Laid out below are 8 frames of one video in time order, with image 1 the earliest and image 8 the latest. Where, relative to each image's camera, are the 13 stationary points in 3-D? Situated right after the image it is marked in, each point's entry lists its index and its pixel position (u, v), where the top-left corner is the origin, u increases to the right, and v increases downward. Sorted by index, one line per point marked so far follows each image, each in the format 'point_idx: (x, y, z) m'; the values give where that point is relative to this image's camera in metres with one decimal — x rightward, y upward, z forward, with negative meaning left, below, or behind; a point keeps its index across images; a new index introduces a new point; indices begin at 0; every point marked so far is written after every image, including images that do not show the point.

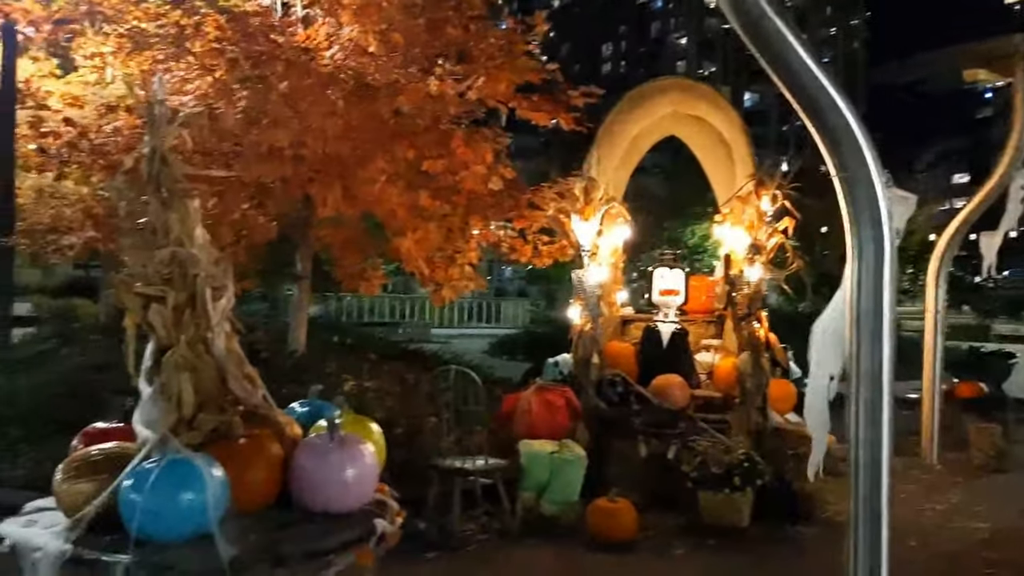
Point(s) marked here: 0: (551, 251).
0: (+0.5, +0.5, +9.5) m
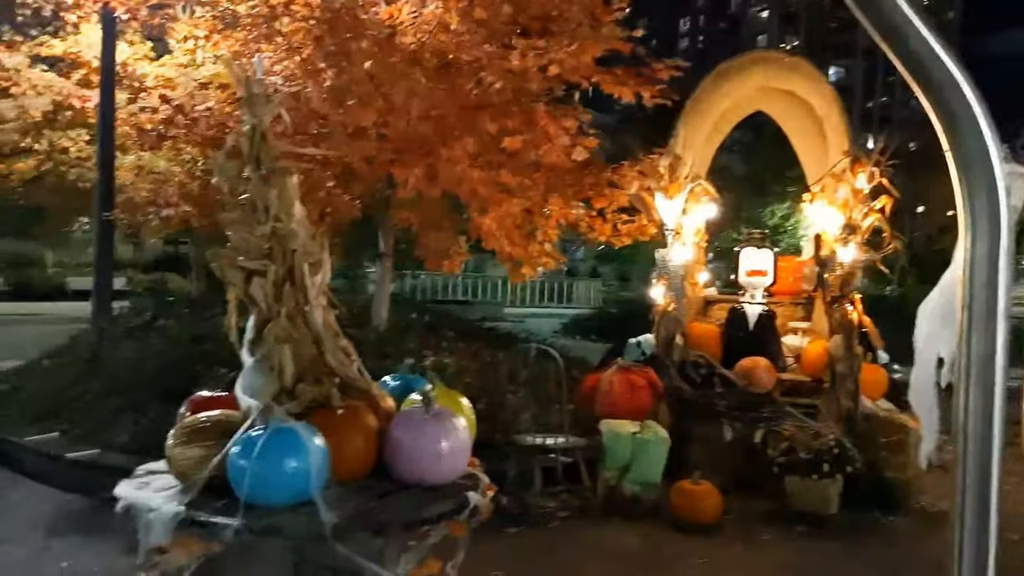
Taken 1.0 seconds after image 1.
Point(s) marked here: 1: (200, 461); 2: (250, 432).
0: (+1.4, +0.7, +9.4) m
1: (-1.2, -0.7, +3.1) m
2: (-1.0, -0.6, +3.1) m
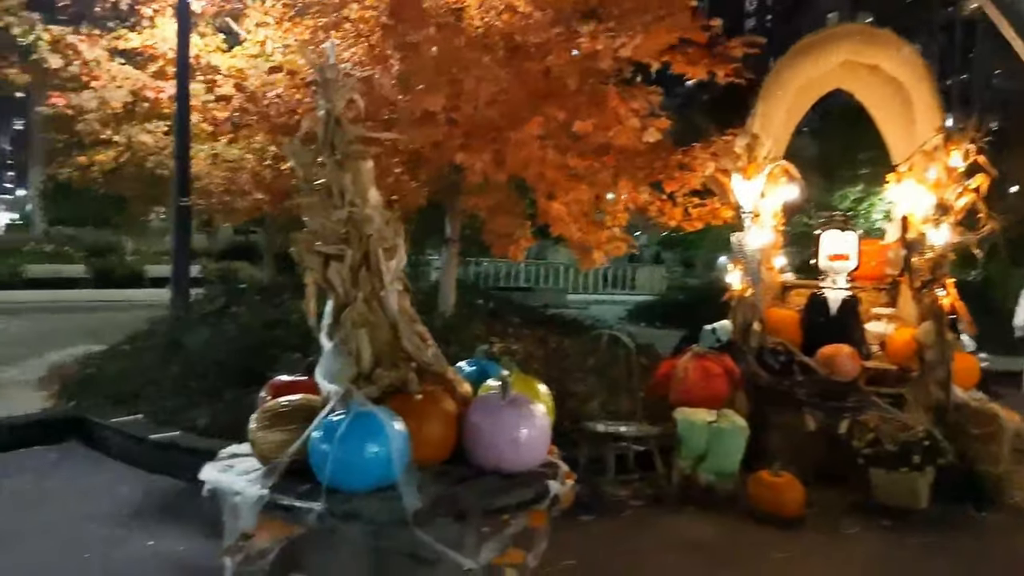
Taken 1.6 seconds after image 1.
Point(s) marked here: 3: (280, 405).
0: (+2.2, +0.9, +9.2) m
1: (-0.9, -0.6, +3.2) m
2: (-0.7, -0.5, +3.1) m
3: (-1.0, -0.5, +3.3) m
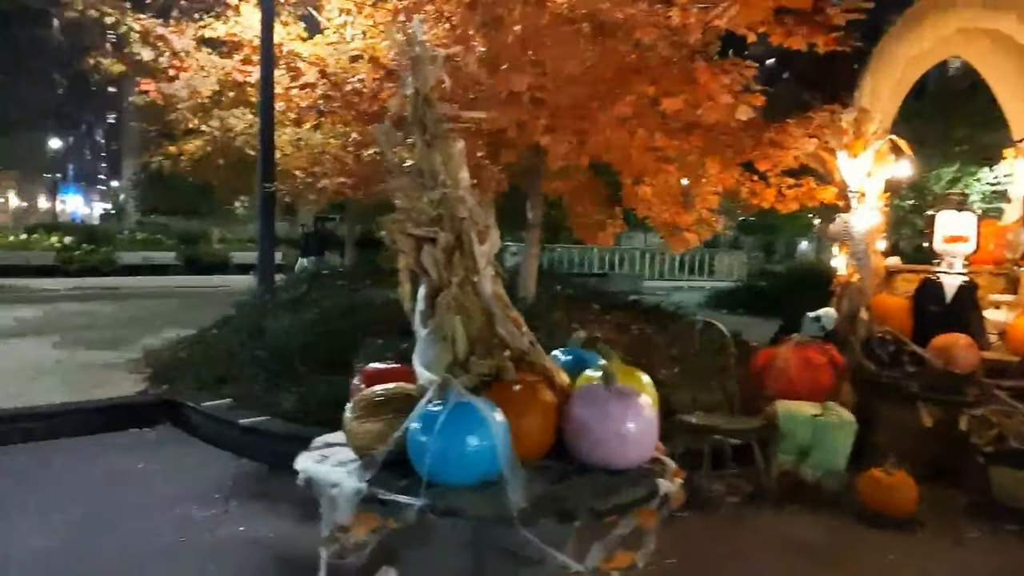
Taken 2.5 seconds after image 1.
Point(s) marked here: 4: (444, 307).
0: (+3.1, +1.0, +8.7) m
1: (-0.5, -0.6, +3.0) m
2: (-0.3, -0.4, +2.9) m
3: (-0.5, -0.4, +3.2) m
4: (-0.3, -0.1, +3.5) m
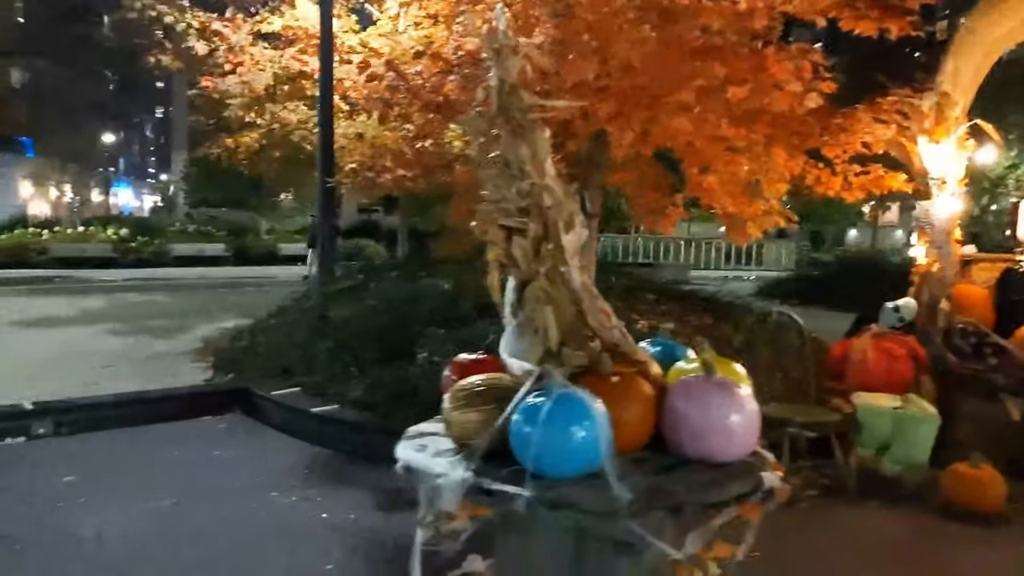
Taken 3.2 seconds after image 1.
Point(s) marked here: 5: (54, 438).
0: (+3.8, +1.1, +8.5) m
1: (-0.1, -0.5, +3.0) m
2: (+0.1, -0.4, +2.9) m
3: (-0.2, -0.4, +3.2) m
4: (+0.1, 0.0, +3.5) m
5: (-3.8, -1.2, +6.5) m
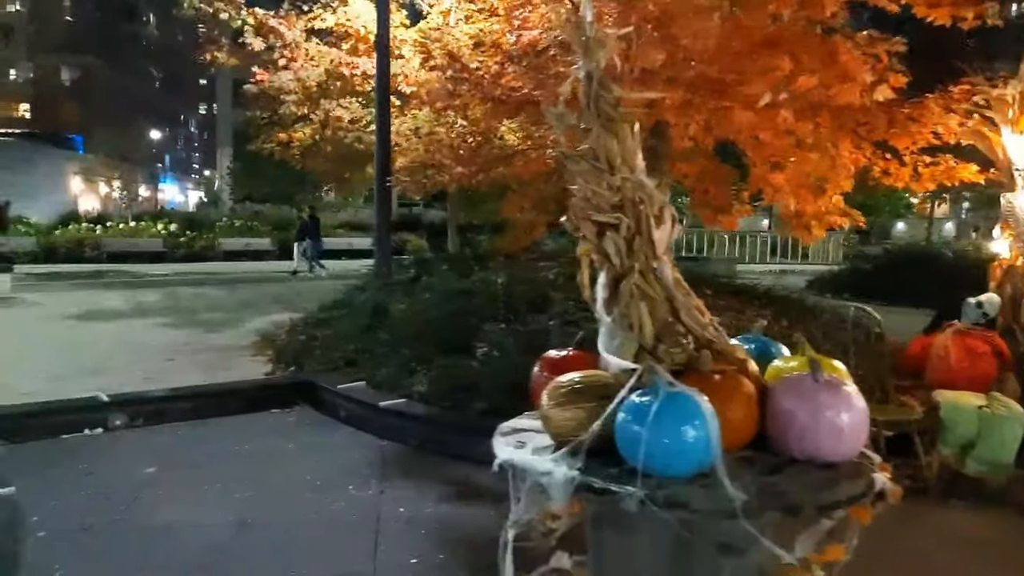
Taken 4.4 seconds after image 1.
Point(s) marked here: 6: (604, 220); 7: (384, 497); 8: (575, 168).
0: (+4.4, +1.2, +8.3) m
1: (+0.3, -0.5, +3.0) m
2: (+0.5, -0.4, +2.9) m
3: (+0.2, -0.4, +3.1) m
4: (+0.5, 0.0, +3.5) m
5: (-3.2, -1.2, +6.7) m
6: (+0.4, +0.3, +3.5) m
7: (-0.8, -1.4, +5.2) m
8: (+0.3, +0.5, +3.5) m
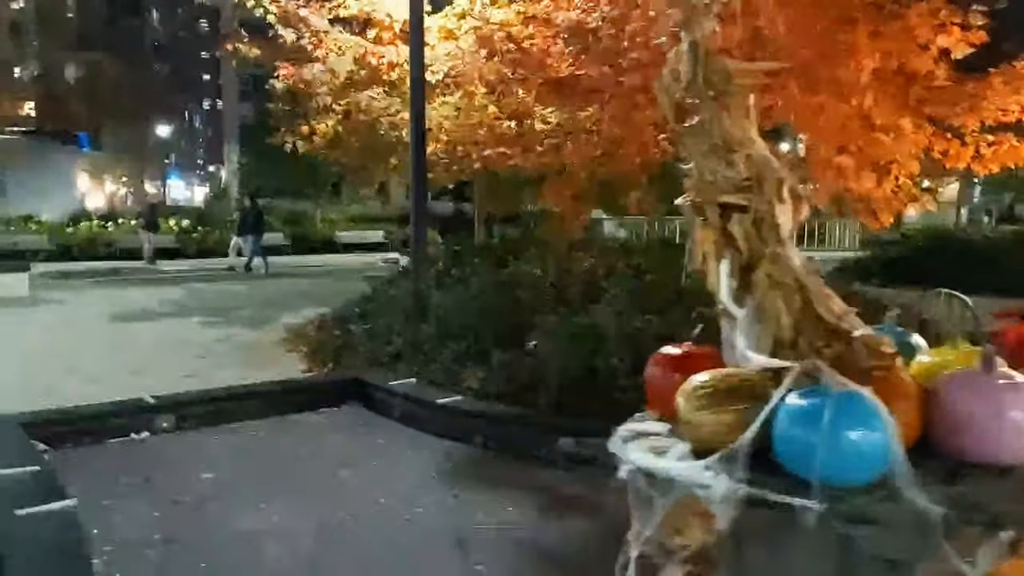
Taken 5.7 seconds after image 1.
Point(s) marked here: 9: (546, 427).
0: (+4.9, +1.4, +7.9) m
1: (+0.7, -0.5, +2.7) m
2: (+0.9, -0.4, +2.6) m
3: (+0.7, -0.3, +2.8) m
4: (+1.0, 0.0, +3.2) m
5: (-2.7, -1.2, +6.4) m
6: (+0.9, +0.3, +3.1) m
7: (-0.3, -1.3, +4.9) m
8: (+0.8, +0.6, +3.2) m
9: (+0.2, -1.0, +5.8) m
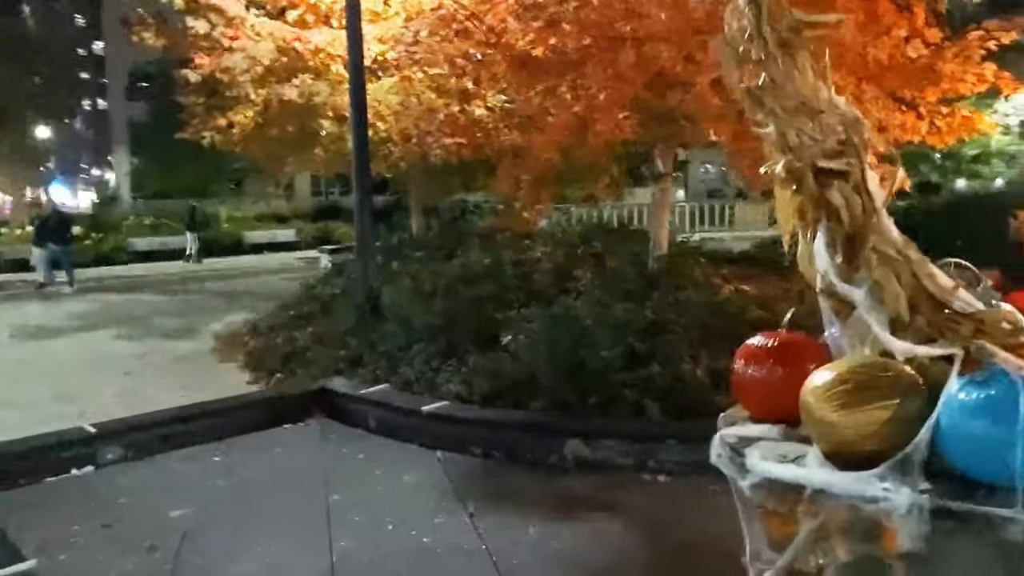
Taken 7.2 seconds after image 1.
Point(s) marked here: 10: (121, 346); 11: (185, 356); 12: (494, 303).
0: (+4.5, +1.7, +8.0) m
1: (+1.1, -0.4, +2.3) m
2: (+1.3, -0.3, +2.2) m
3: (+1.0, -0.3, +2.4) m
4: (+1.3, +0.1, +2.8) m
5: (-2.7, -1.2, +5.6) m
6: (+1.1, +0.4, +2.8) m
7: (-0.2, -1.3, +4.4) m
8: (+1.0, +0.6, +2.8) m
9: (+0.3, -1.0, +5.4) m
10: (-5.2, -0.8, +10.8) m
11: (-4.2, -0.9, +10.2) m
12: (-0.2, -0.2, +8.2) m
